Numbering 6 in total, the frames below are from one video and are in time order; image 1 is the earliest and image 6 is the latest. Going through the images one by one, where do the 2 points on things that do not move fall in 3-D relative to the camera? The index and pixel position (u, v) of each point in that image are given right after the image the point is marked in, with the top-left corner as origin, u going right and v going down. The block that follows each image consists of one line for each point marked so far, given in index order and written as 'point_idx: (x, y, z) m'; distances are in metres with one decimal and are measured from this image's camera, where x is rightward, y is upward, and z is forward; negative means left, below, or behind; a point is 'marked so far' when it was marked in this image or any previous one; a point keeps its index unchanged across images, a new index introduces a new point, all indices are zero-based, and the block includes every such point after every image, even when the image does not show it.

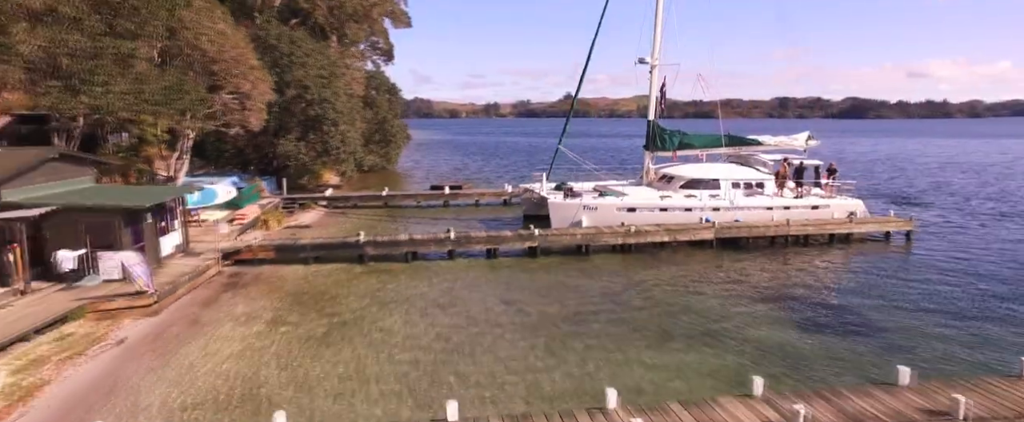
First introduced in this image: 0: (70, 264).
0: (-12.9, -1.6, +15.1) m
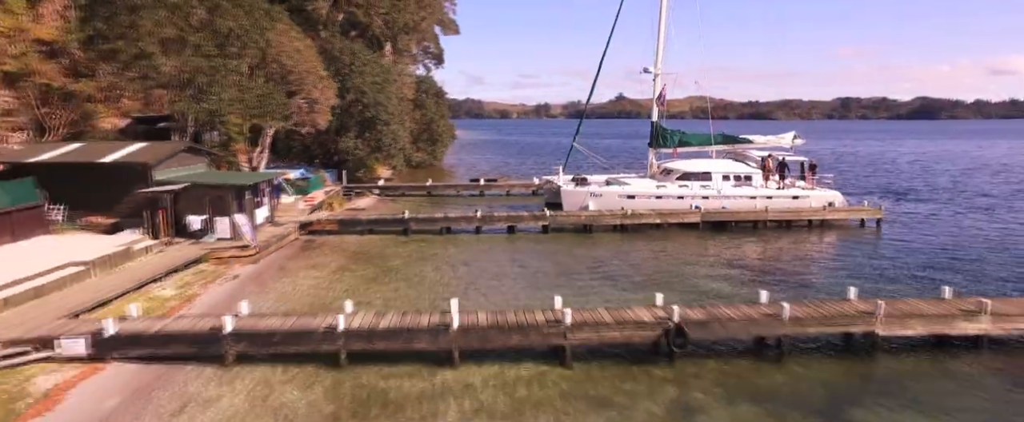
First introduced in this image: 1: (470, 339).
0: (-12.6, -0.6, +20.8) m
1: (-0.9, -2.9, +11.6) m
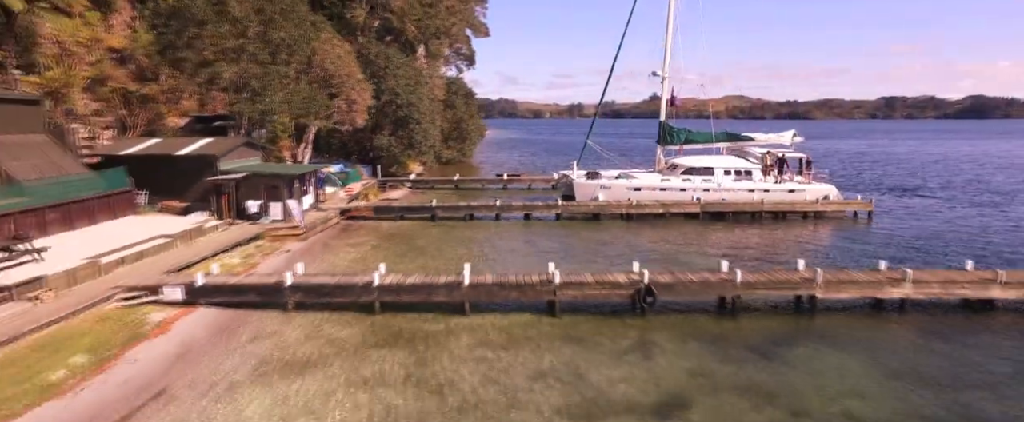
0: (-12.0, +0.1, +24.3) m
1: (-1.0, -2.3, +14.4) m
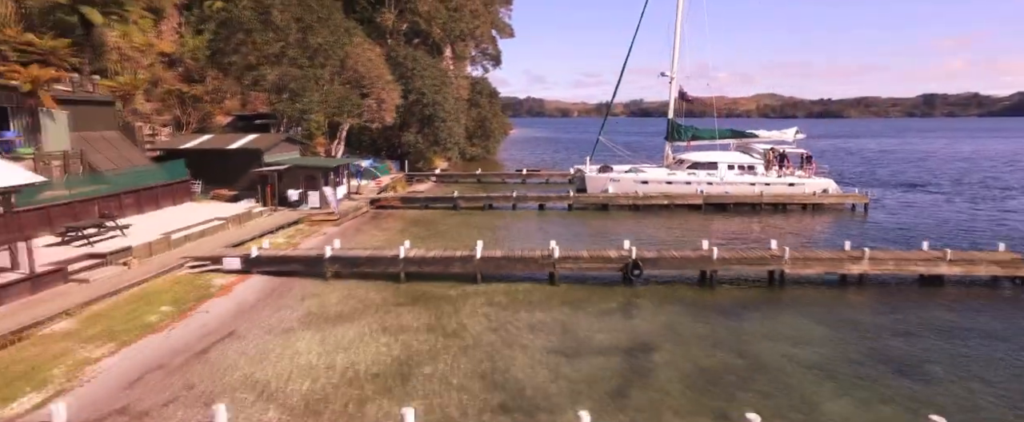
0: (-11.3, +0.7, +27.2) m
1: (-0.8, -1.8, +16.8) m
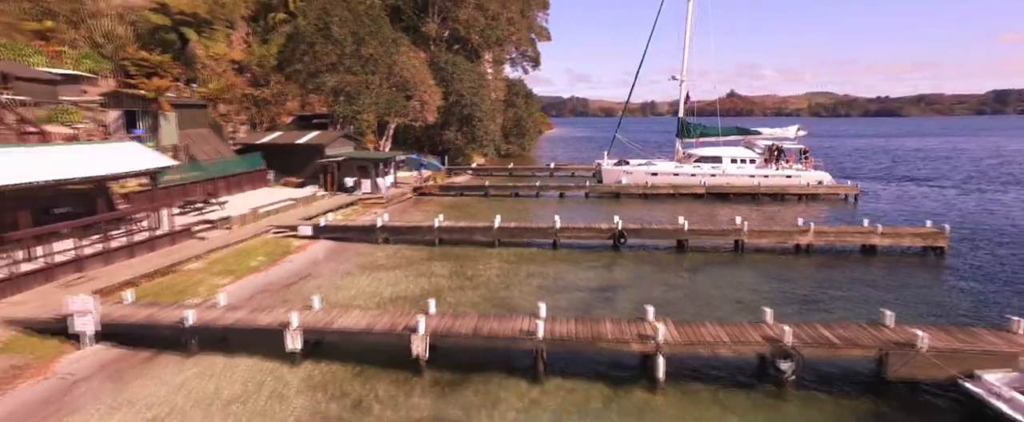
0: (-10.0, +1.7, +32.3) m
1: (-0.4, -0.9, +21.1) m
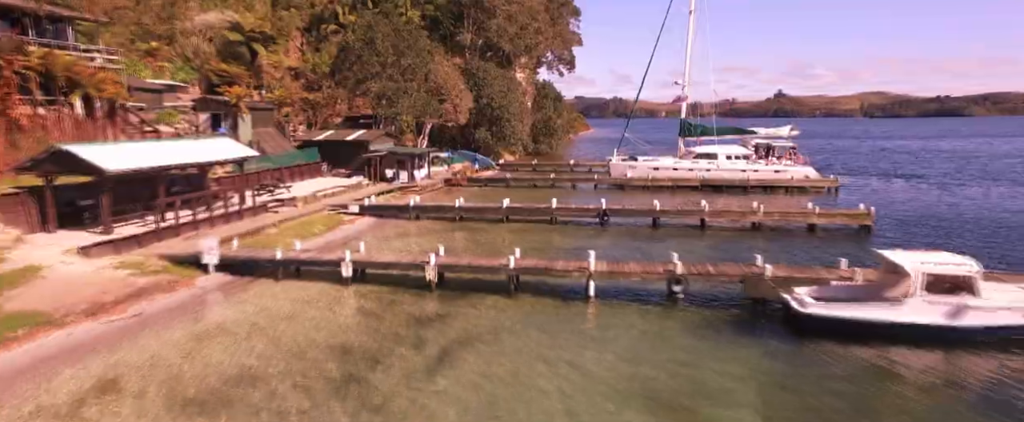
0: (-8.8, +2.6, +37.9) m
1: (-0.1, -0.1, +25.9) m
